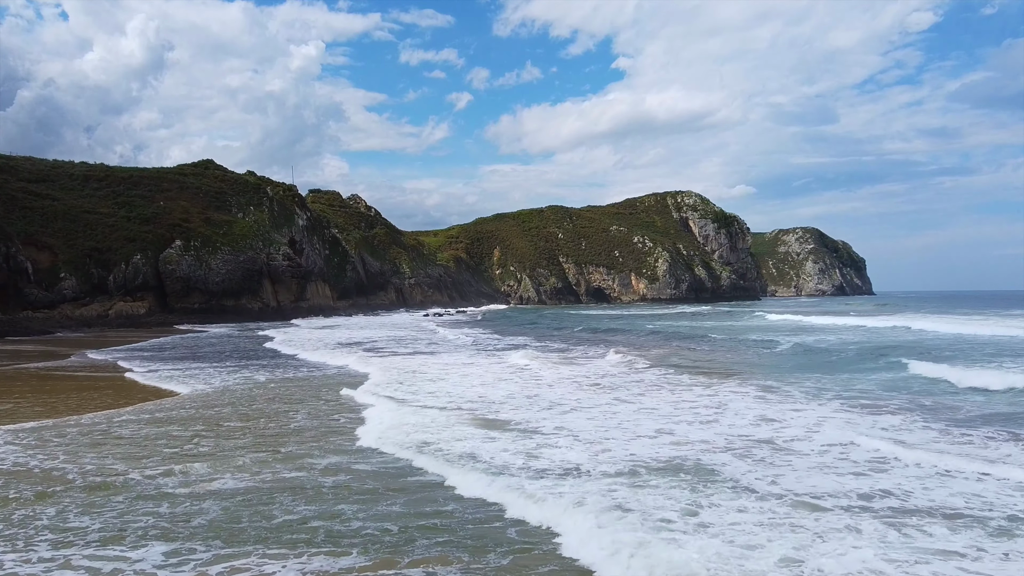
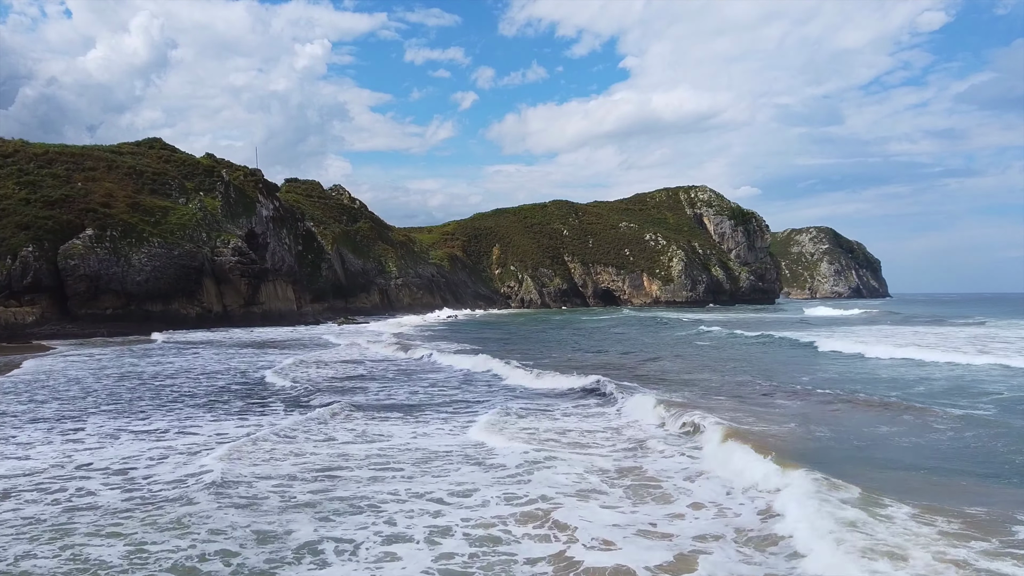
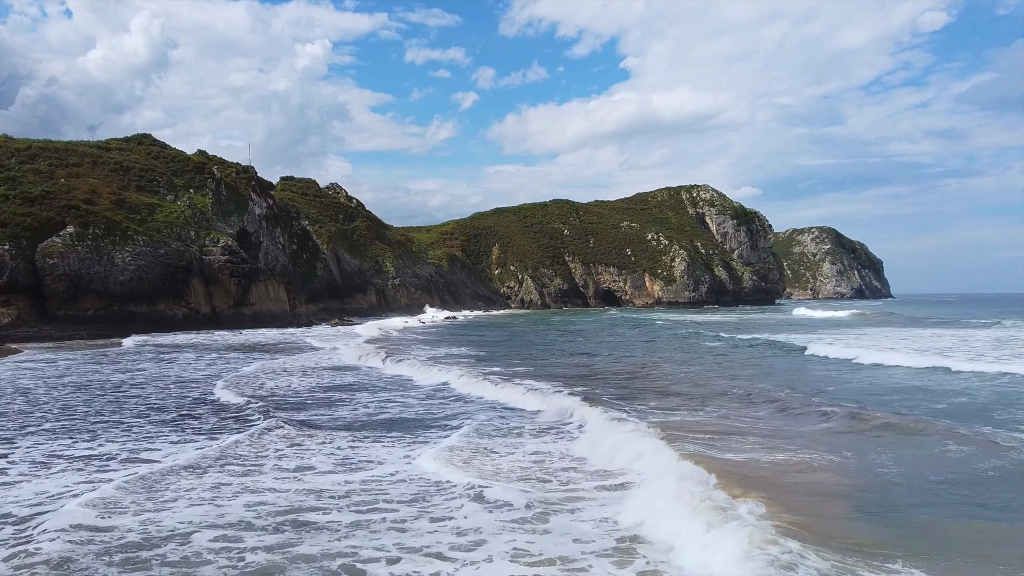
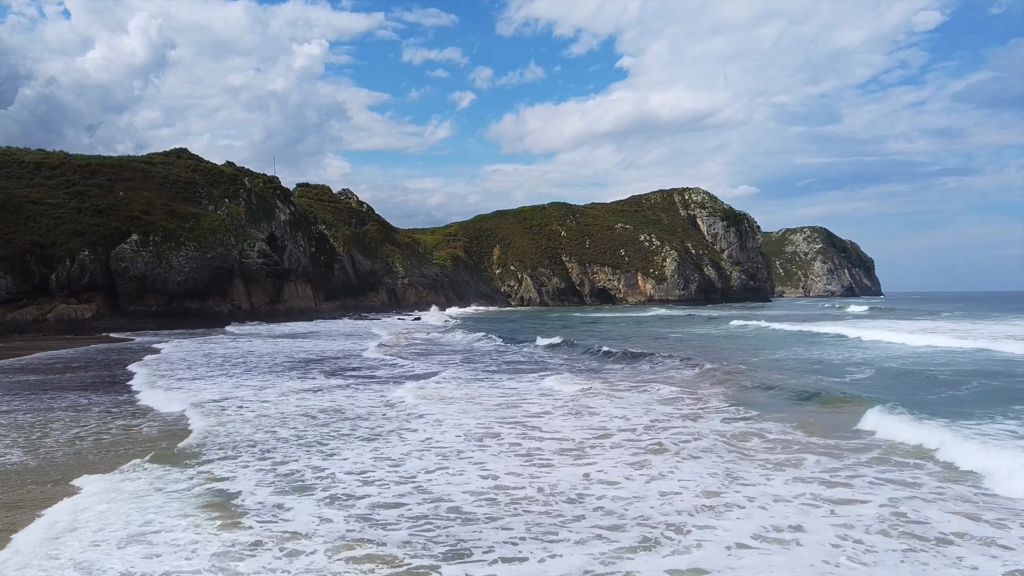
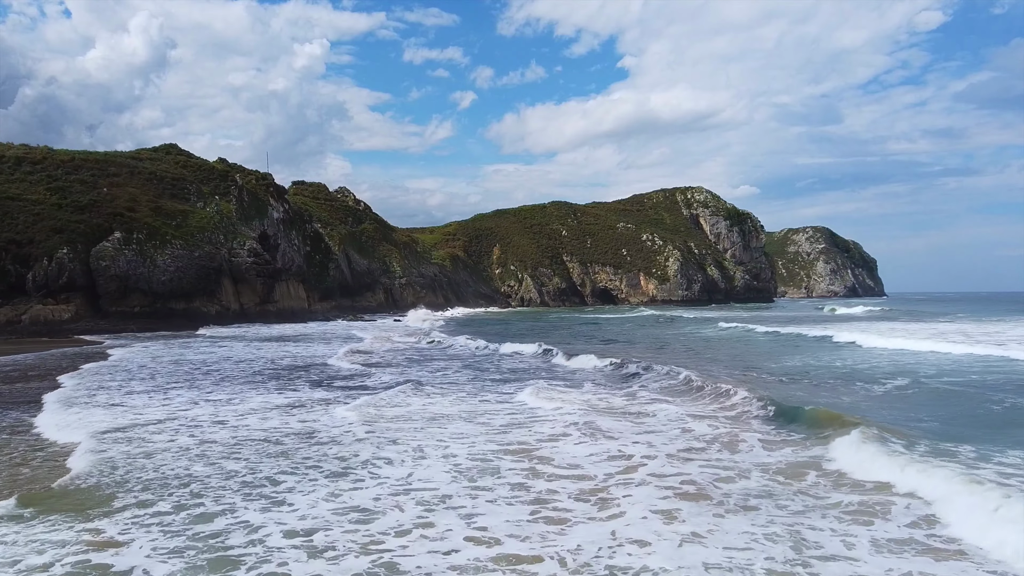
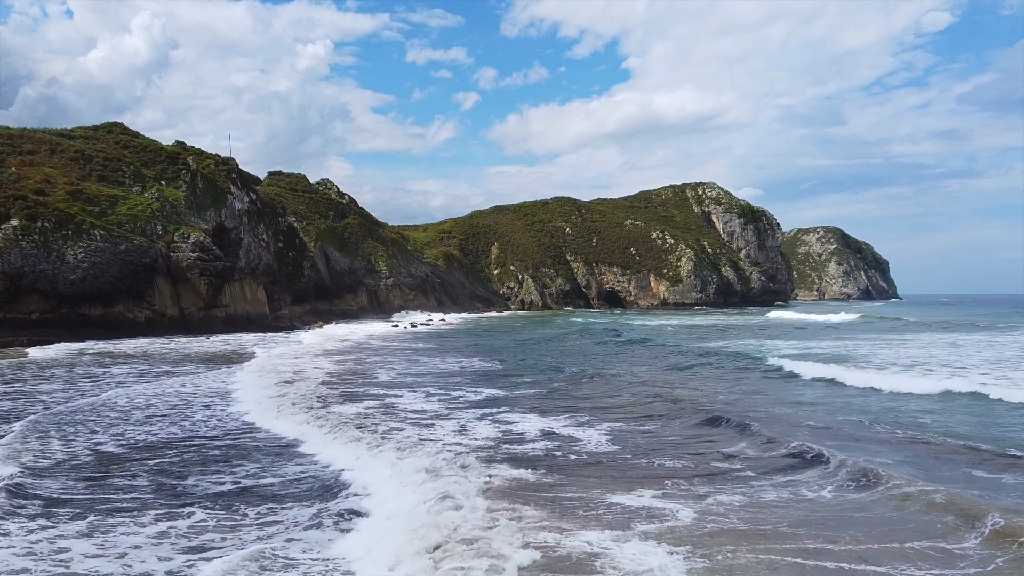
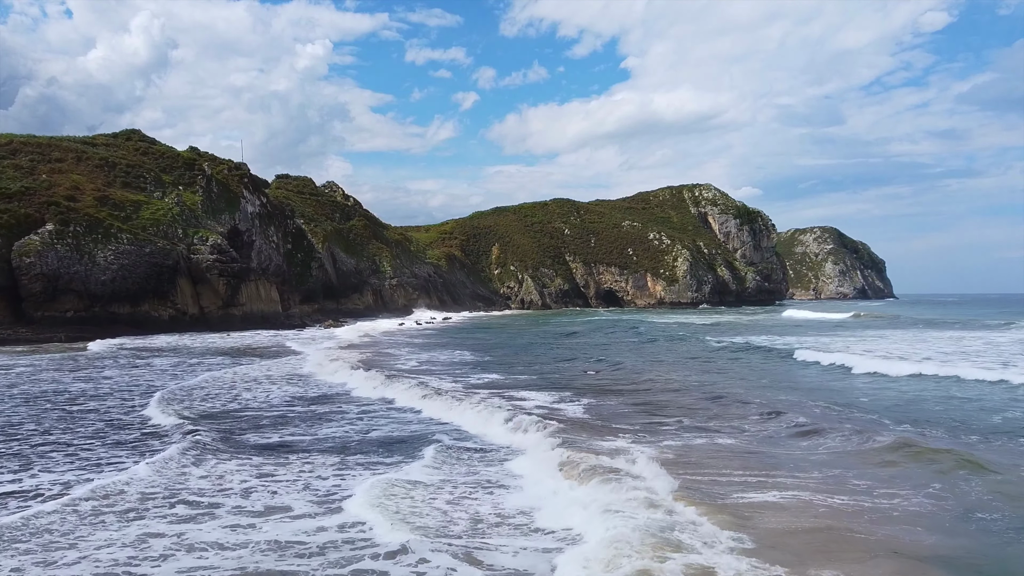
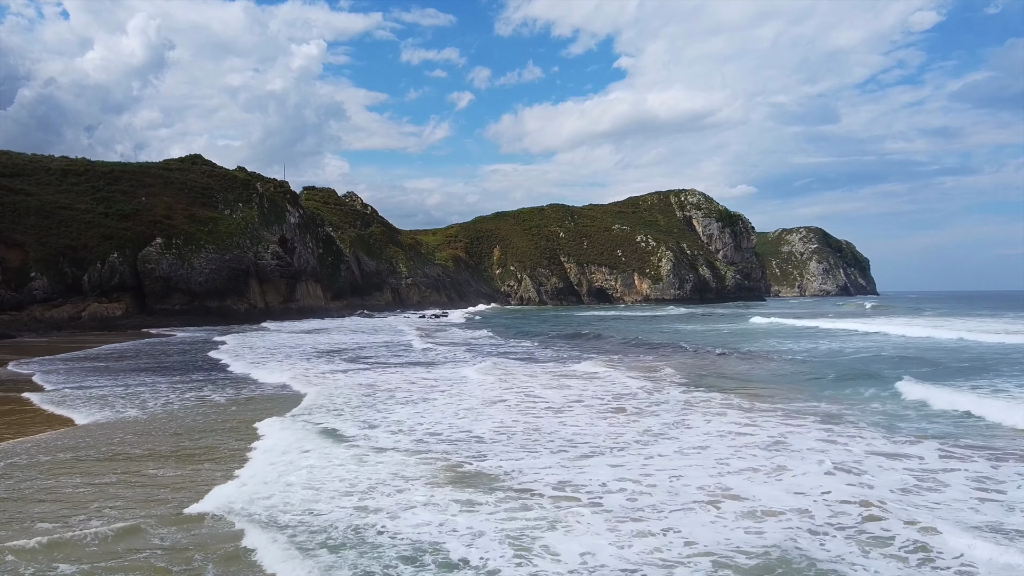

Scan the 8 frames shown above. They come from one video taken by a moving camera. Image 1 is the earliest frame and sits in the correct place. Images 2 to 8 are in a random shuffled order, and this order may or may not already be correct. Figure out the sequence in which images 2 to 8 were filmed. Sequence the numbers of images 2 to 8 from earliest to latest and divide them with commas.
8, 4, 5, 2, 3, 7, 6
